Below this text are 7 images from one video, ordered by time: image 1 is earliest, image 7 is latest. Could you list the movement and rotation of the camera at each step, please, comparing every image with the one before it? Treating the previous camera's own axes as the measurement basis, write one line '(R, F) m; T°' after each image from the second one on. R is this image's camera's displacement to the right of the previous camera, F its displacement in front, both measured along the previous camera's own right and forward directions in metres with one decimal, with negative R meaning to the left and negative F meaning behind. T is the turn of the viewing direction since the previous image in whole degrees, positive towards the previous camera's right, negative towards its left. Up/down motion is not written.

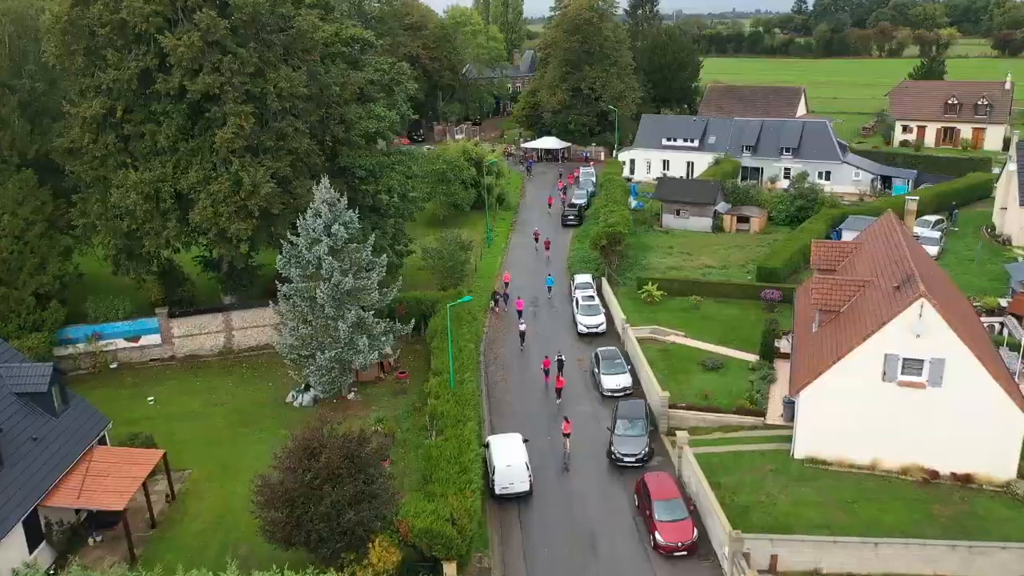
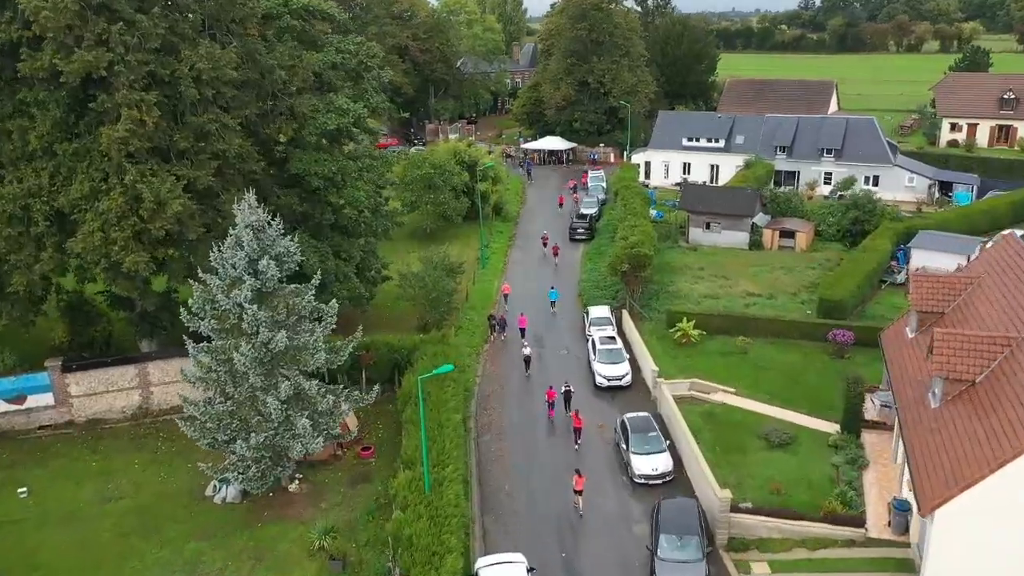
(0.0, +9.6) m; 0°
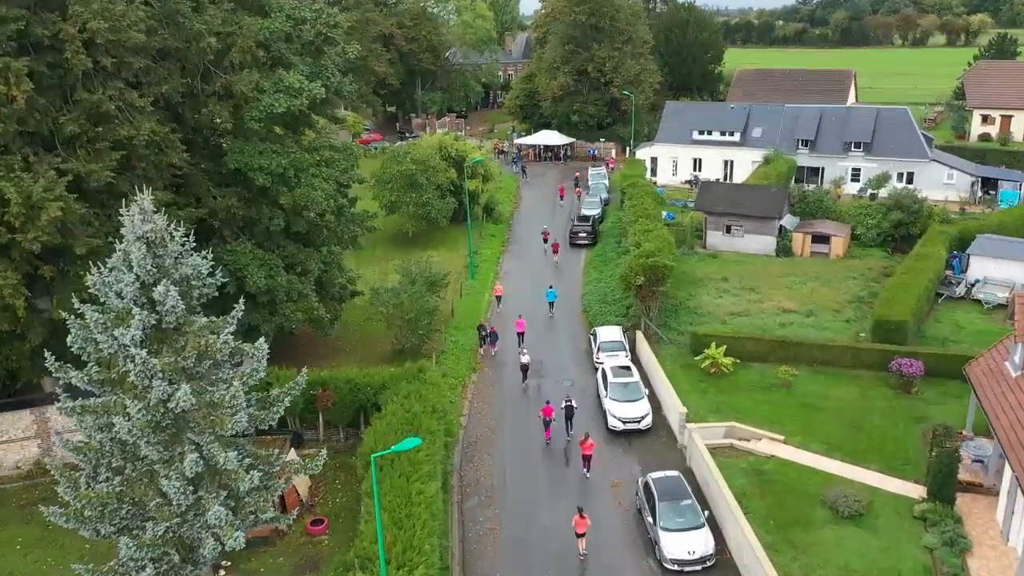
(0.0, +6.6) m; 0°
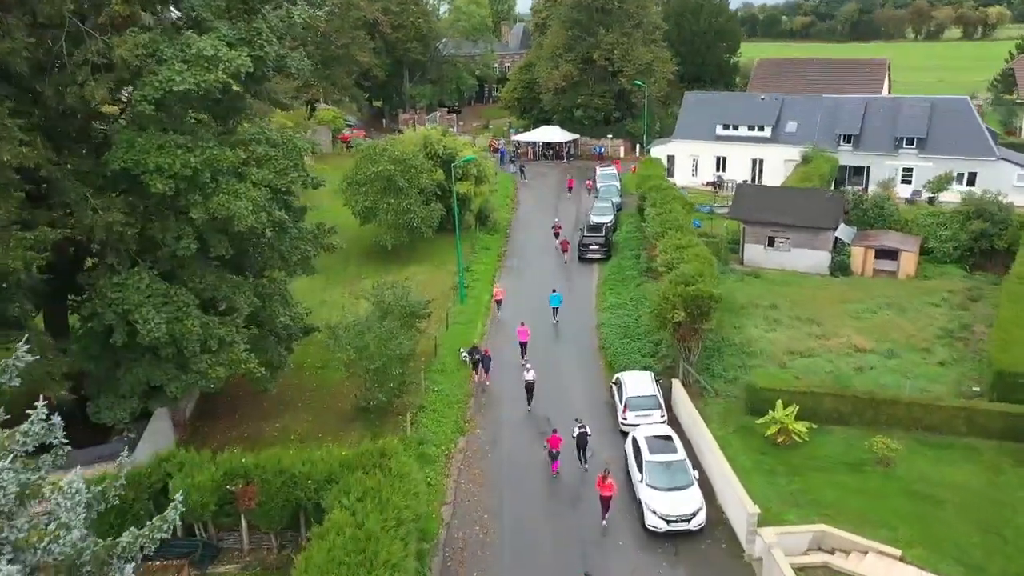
(-0.1, +7.8) m; 0°
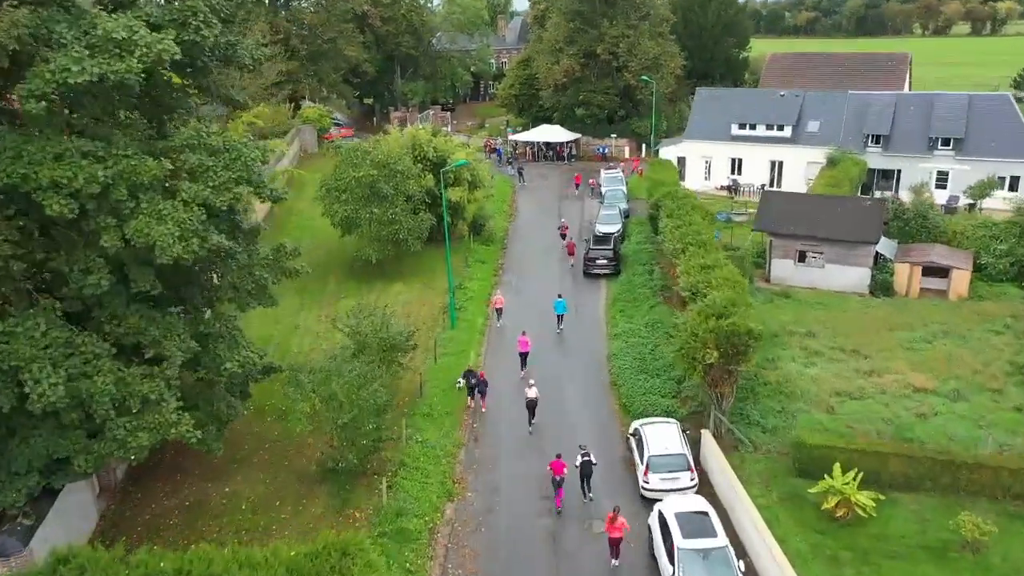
(0.0, +4.3) m; 0°
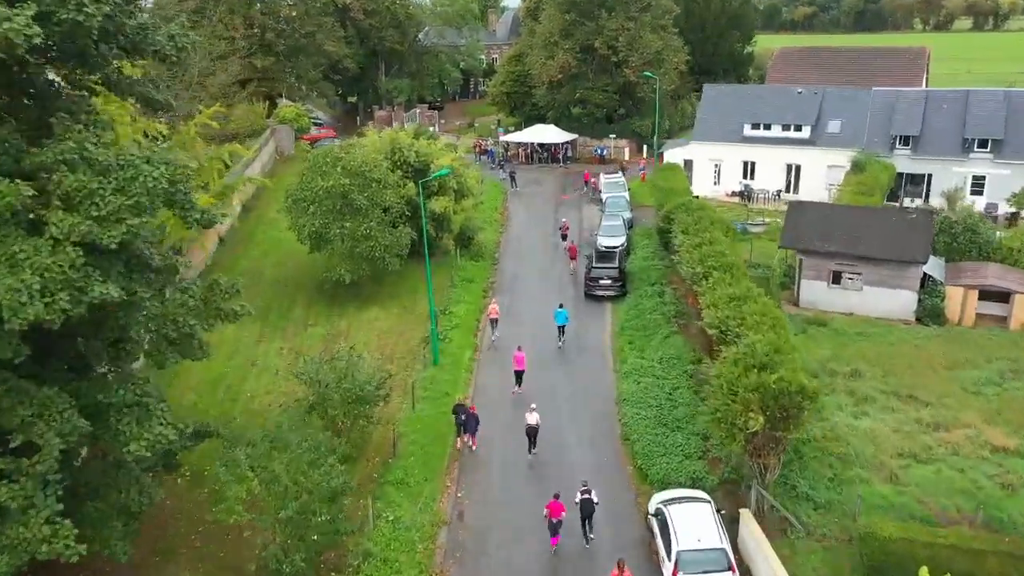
(0.0, +4.4) m; +1°
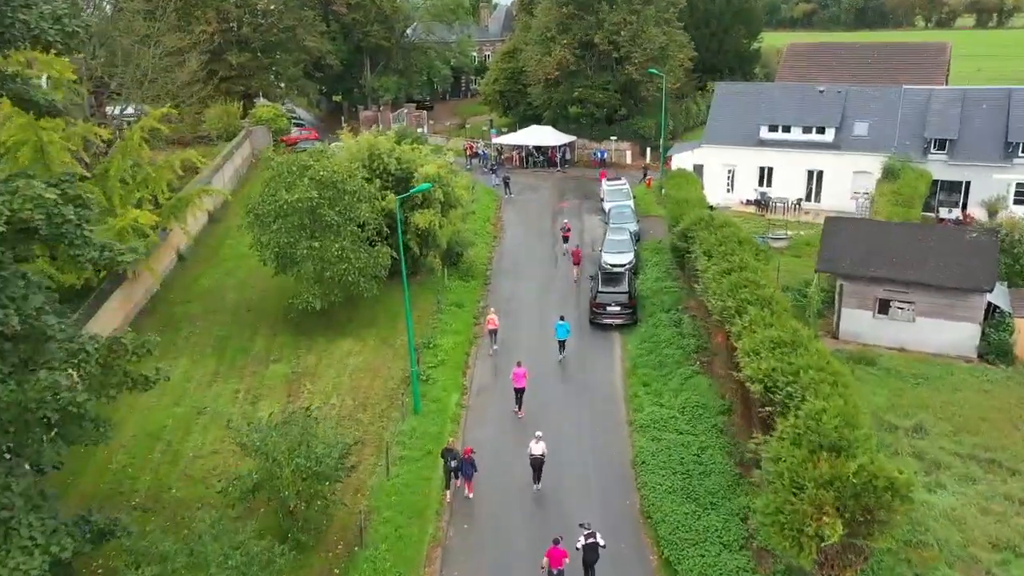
(0.0, +4.2) m; 0°
